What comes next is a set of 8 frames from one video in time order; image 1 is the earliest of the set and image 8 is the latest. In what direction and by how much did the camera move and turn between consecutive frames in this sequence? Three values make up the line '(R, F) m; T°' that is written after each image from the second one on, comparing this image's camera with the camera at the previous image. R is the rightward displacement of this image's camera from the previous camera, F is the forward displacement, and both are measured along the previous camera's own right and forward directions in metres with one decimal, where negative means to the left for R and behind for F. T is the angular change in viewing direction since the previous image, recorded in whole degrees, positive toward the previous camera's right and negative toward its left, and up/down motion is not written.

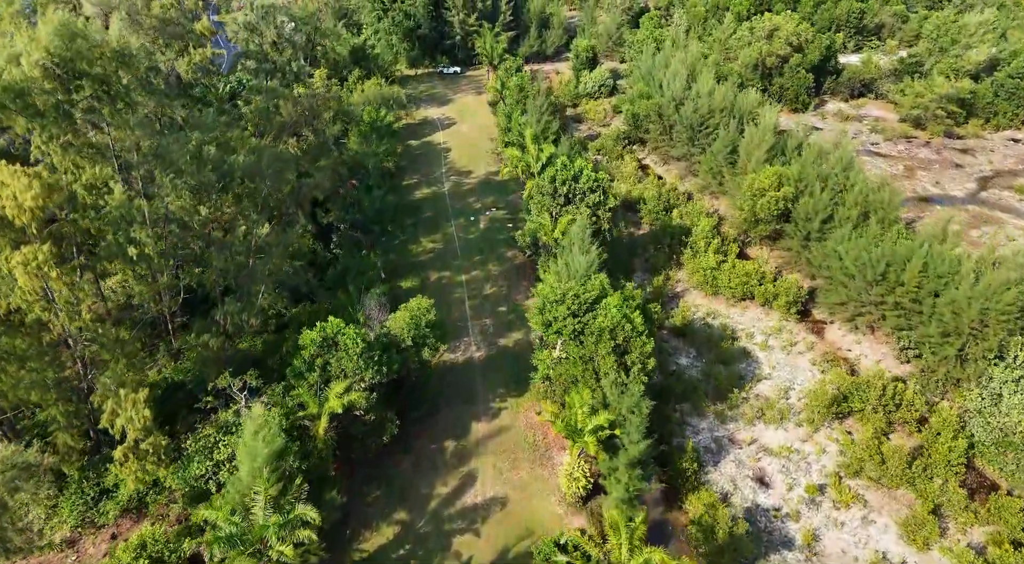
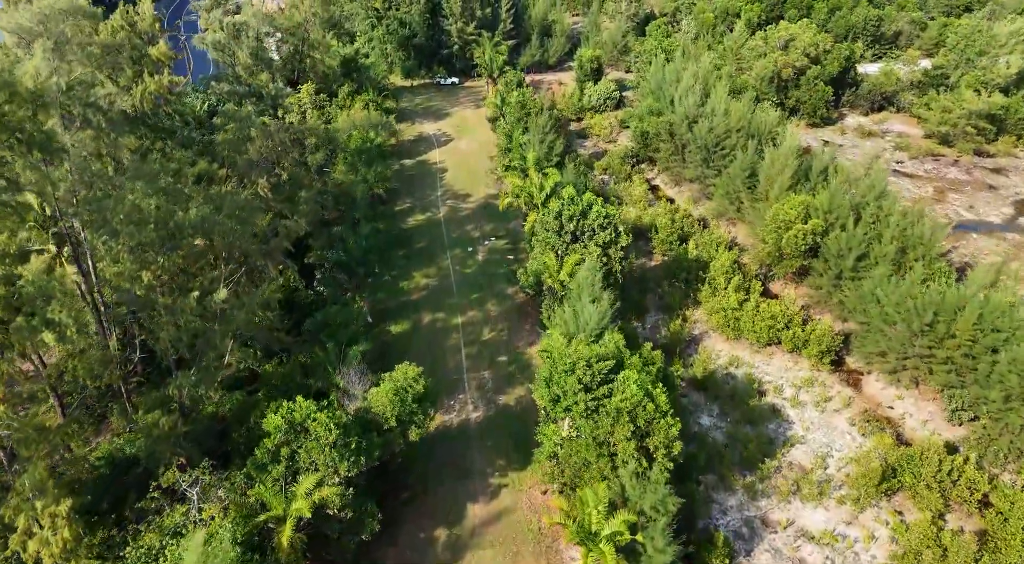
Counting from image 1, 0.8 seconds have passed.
(0.0, +3.5) m; 0°
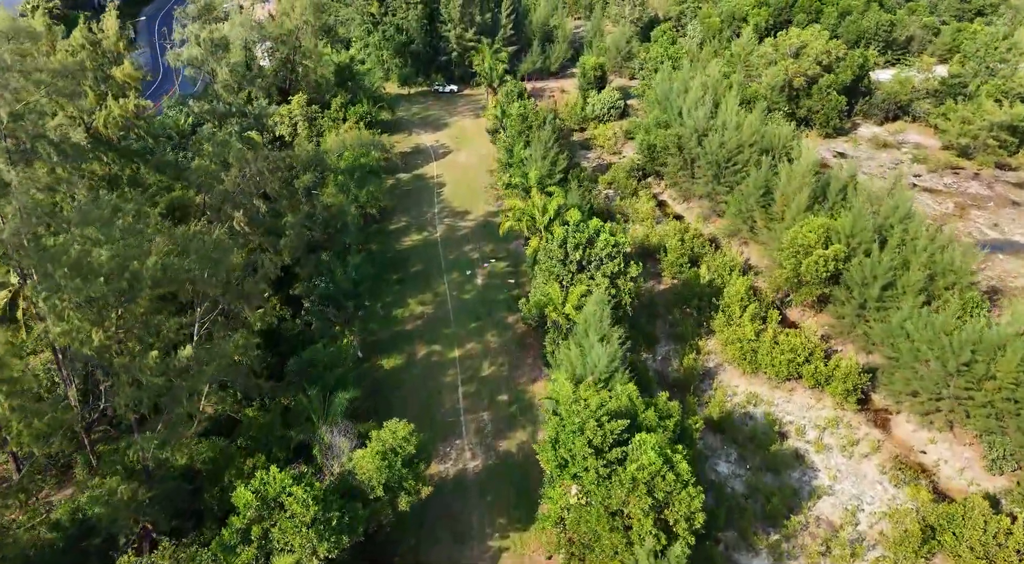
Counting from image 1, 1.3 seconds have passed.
(0.0, +2.2) m; 0°
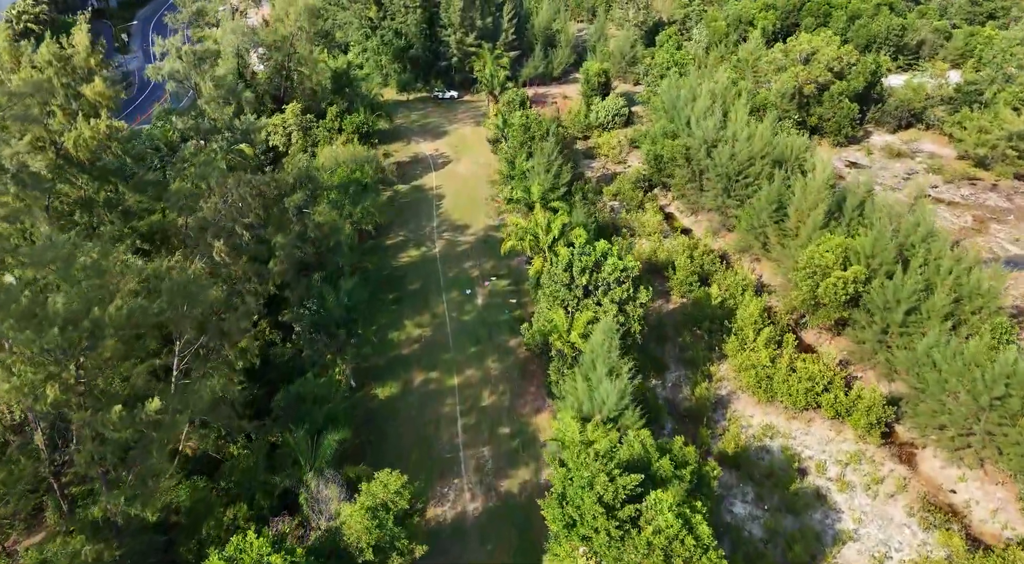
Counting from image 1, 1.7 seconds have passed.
(0.0, +1.7) m; 0°
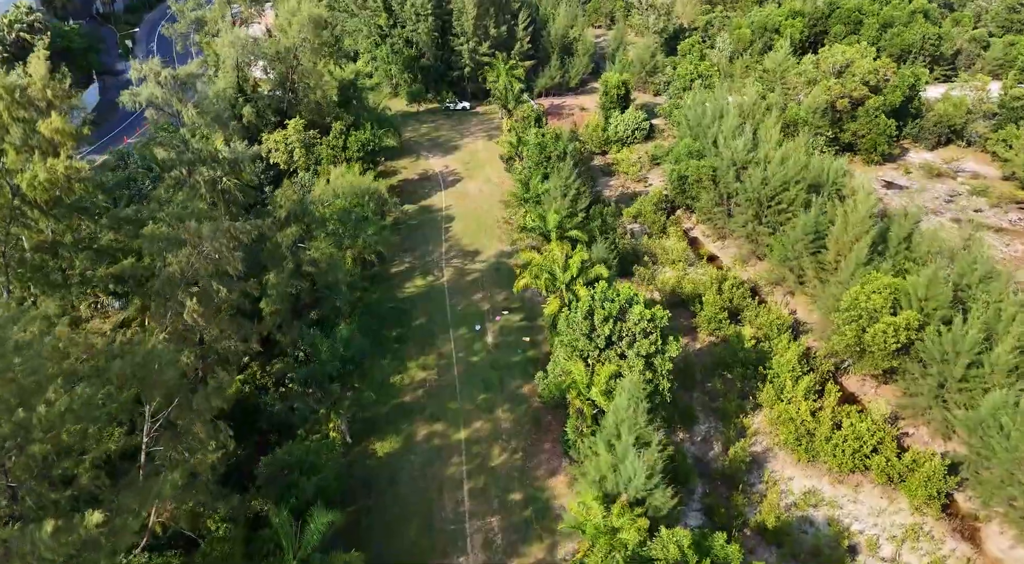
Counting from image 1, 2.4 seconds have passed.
(0.0, +2.8) m; -1°
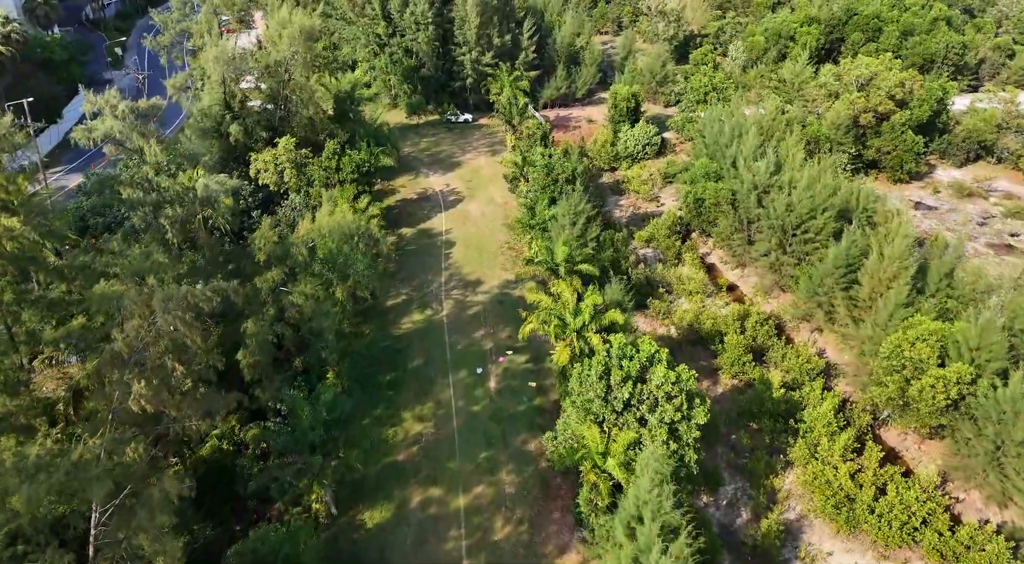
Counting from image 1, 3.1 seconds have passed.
(-0.1, +2.8) m; 0°
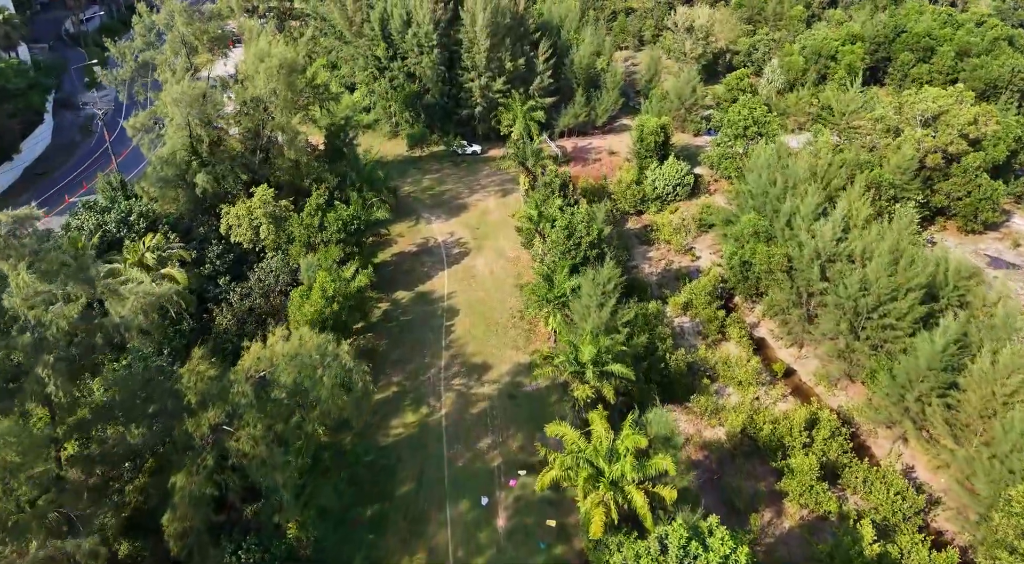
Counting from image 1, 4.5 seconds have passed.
(-0.2, +6.2) m; -1°
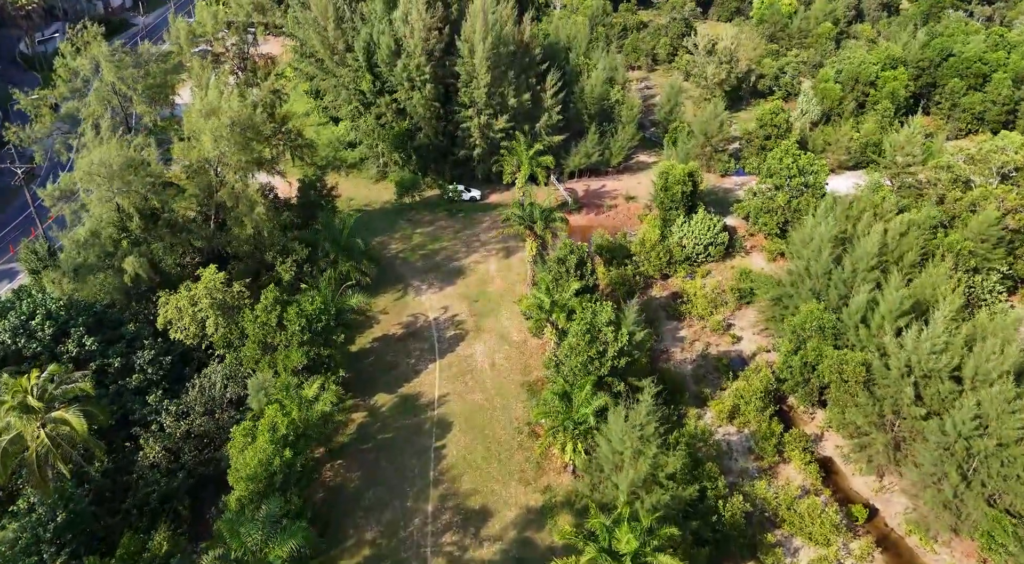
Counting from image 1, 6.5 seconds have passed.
(-0.2, +6.8) m; 0°
